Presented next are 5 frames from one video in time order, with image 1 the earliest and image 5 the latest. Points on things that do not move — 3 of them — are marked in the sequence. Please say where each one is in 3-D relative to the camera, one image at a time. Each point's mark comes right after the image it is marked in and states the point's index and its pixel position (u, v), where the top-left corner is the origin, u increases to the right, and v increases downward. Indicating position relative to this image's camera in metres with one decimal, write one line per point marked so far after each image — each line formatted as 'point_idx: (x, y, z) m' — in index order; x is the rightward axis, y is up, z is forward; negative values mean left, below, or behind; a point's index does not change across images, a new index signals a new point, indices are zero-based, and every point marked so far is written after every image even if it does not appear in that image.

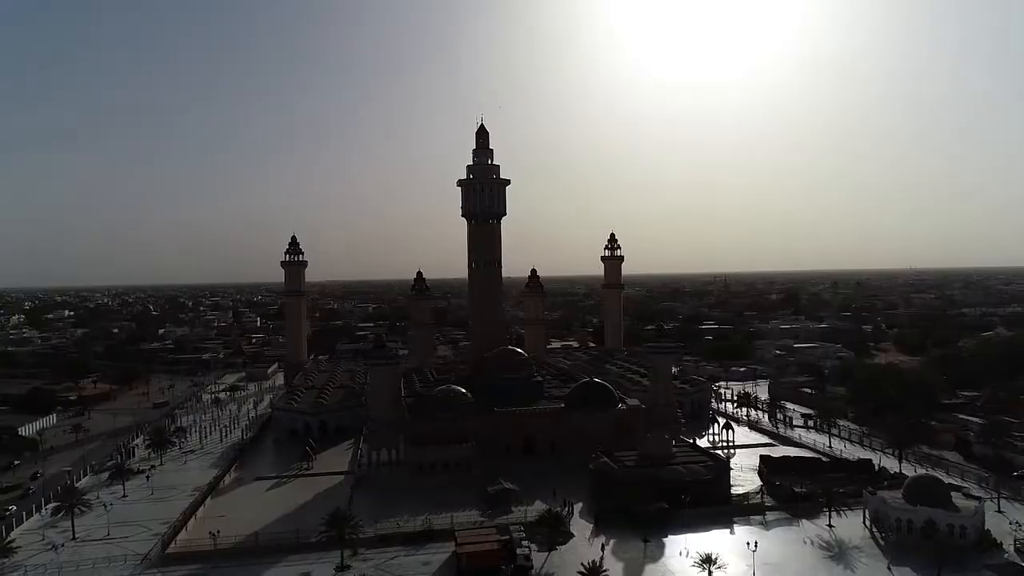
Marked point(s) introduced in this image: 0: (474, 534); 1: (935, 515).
0: (-0.9, -6.8, +18.9) m
1: (+11.9, -6.4, +19.2) m
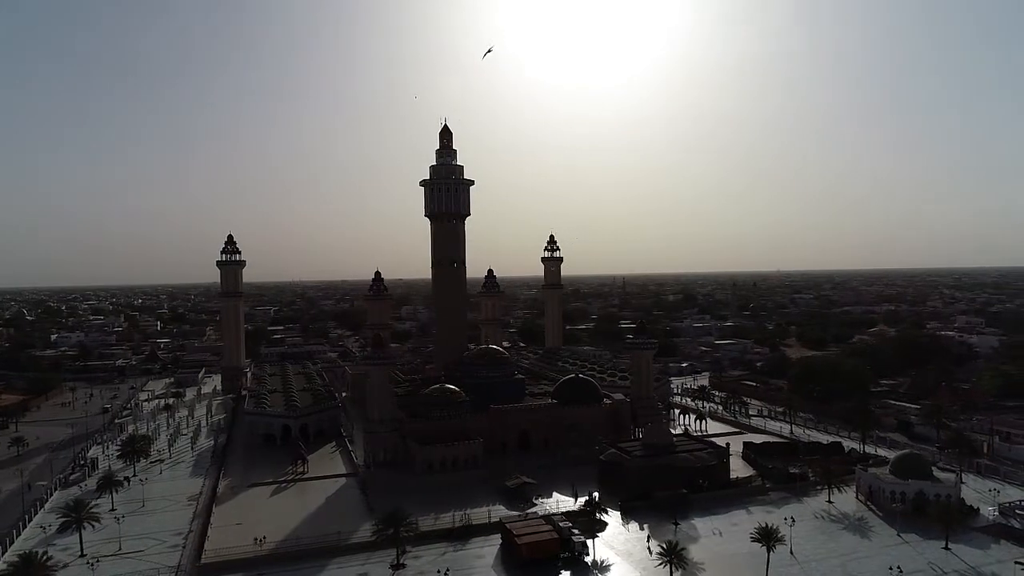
0: (+0.5, -6.7, +19.4) m
1: (+13.0, -6.3, +21.5) m
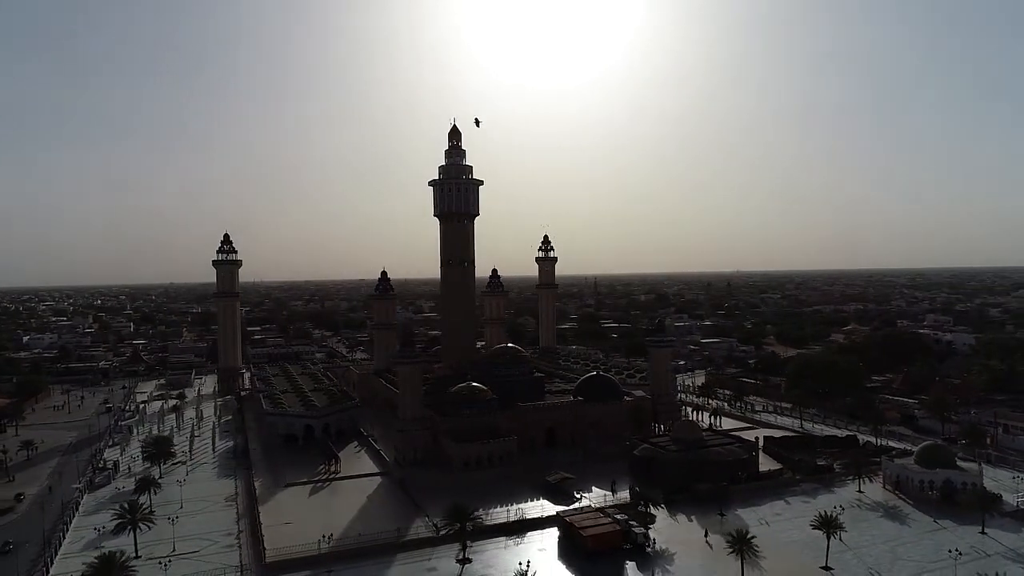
0: (+2.2, -6.7, +19.8) m
1: (+14.6, -6.2, +22.6) m
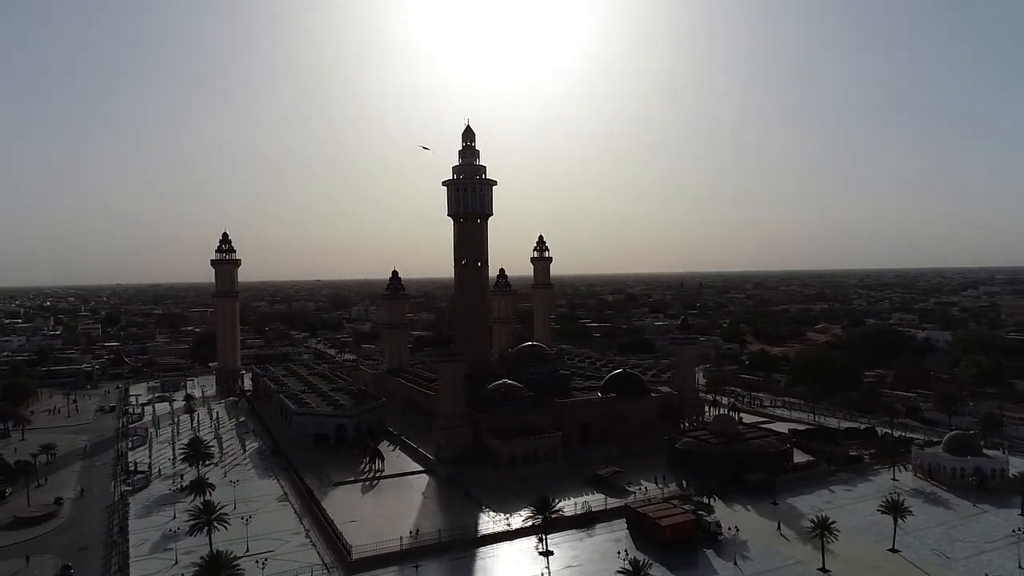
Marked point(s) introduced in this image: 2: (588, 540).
0: (+4.3, -6.6, +20.5) m
1: (+16.6, -6.2, +24.0) m
2: (+2.2, -7.3, +19.8) m
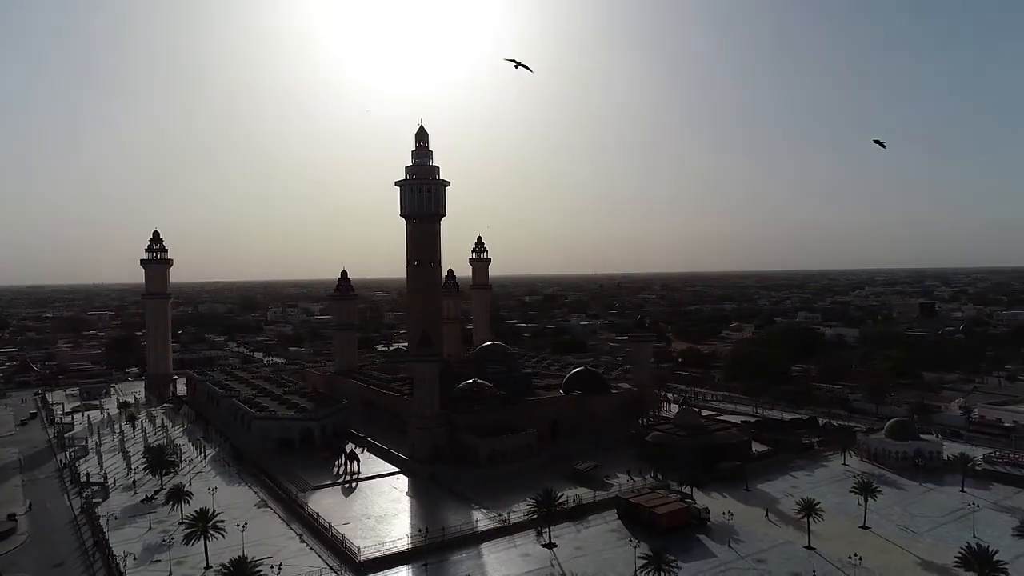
0: (+4.2, -6.6, +21.5) m
1: (+15.9, -6.2, +26.5) m
2: (+2.2, -7.3, +20.5) m
